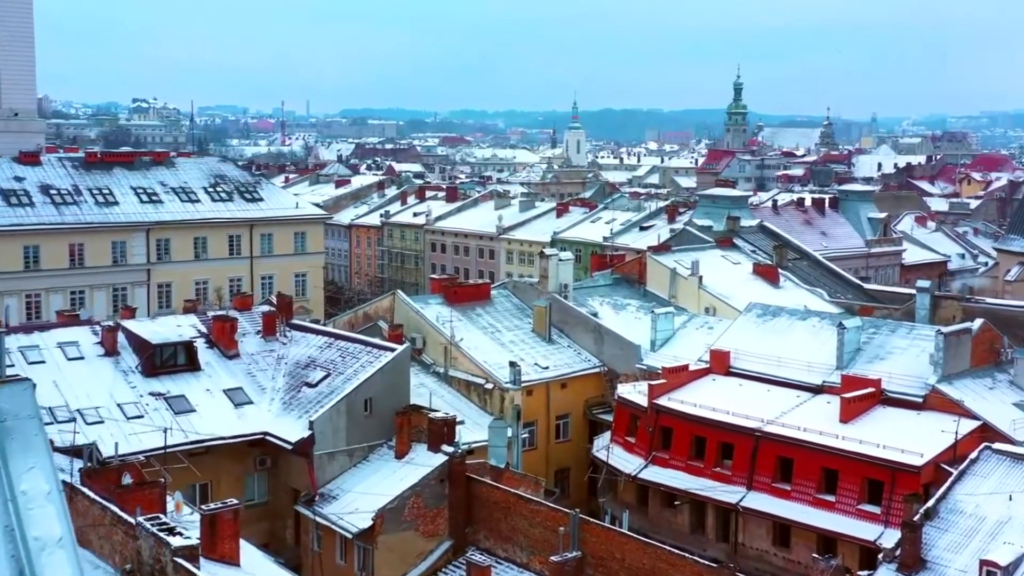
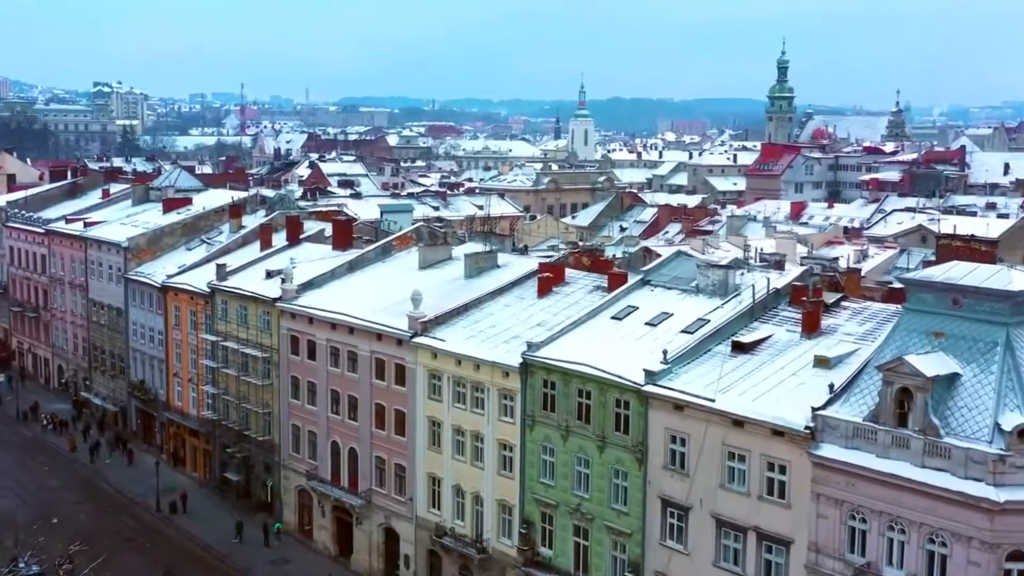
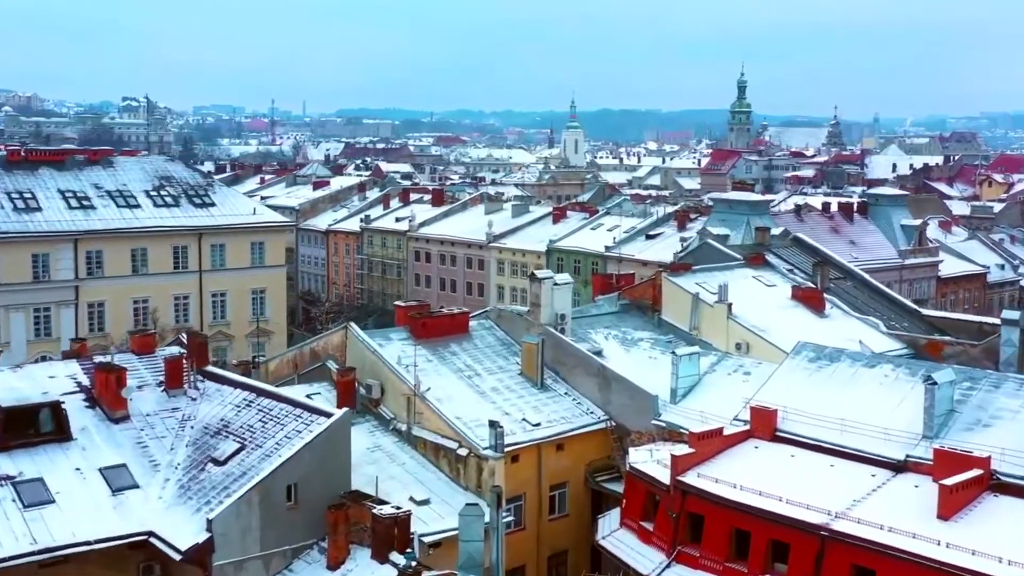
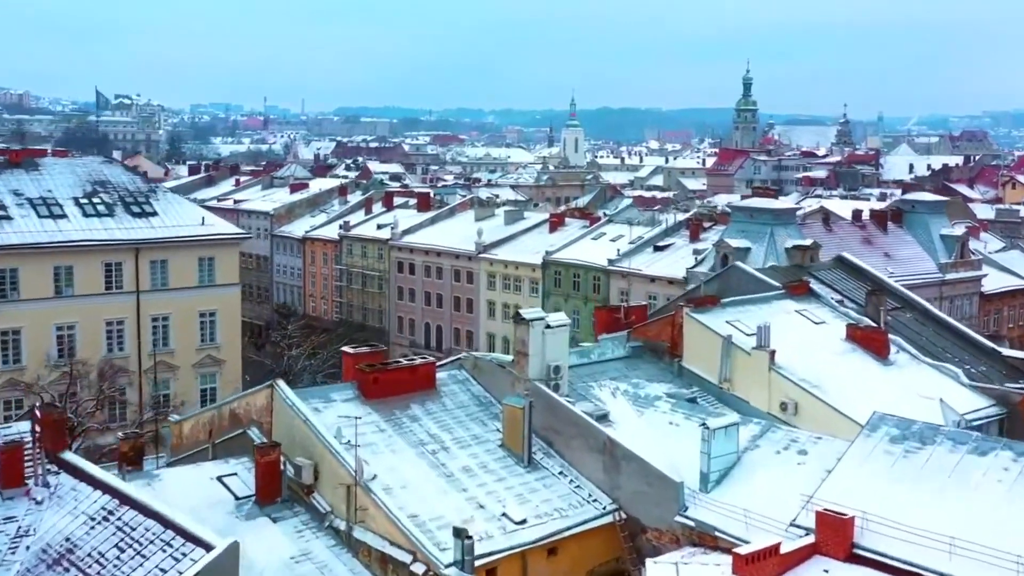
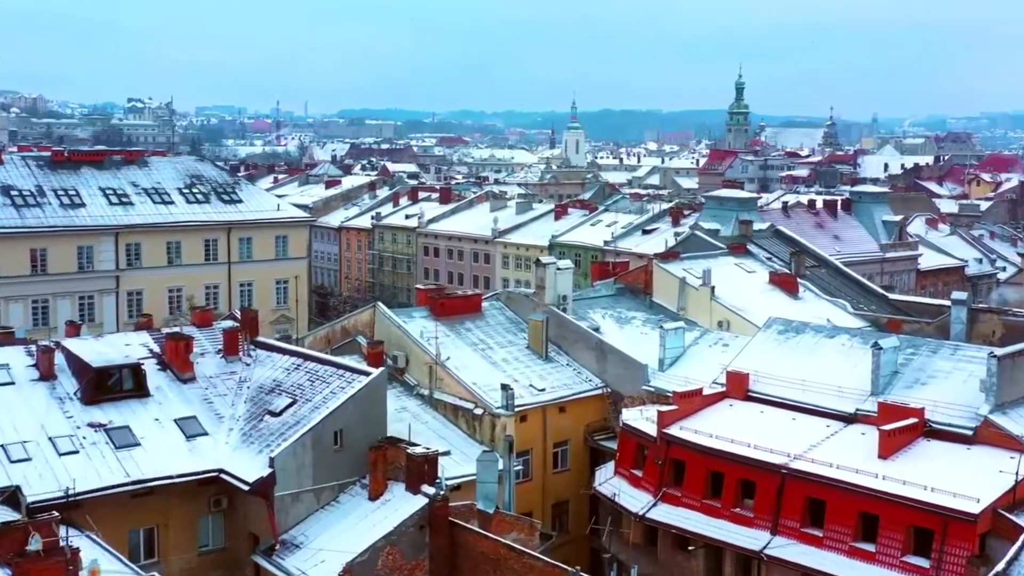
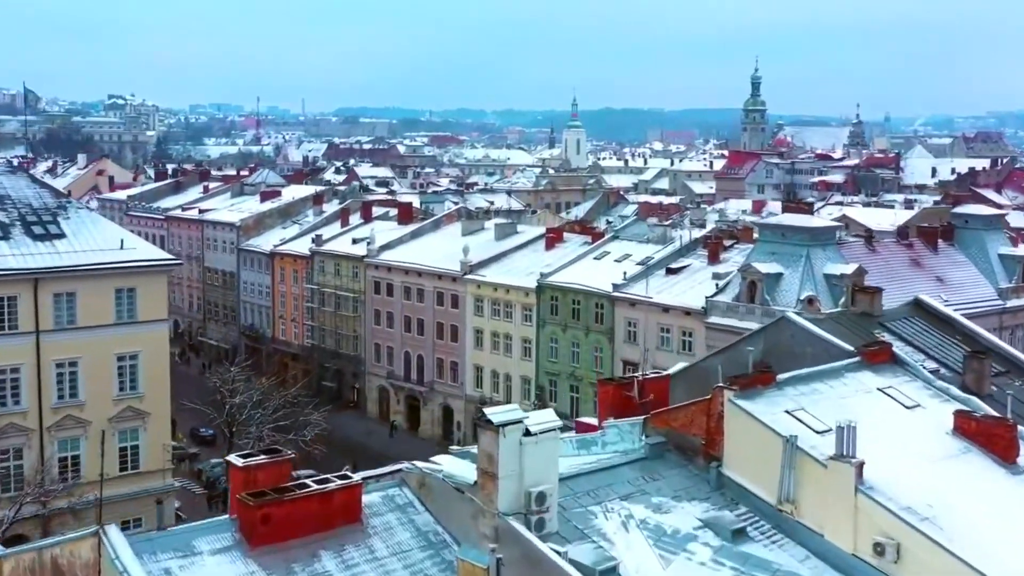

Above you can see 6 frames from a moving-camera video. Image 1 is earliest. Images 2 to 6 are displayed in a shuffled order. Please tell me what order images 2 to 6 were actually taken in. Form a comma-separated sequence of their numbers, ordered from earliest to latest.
5, 3, 4, 6, 2
